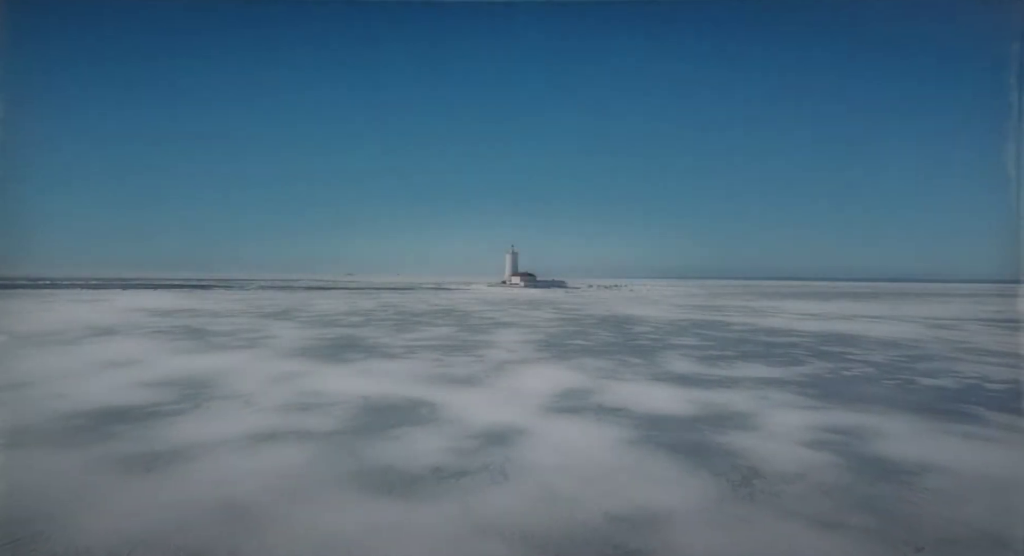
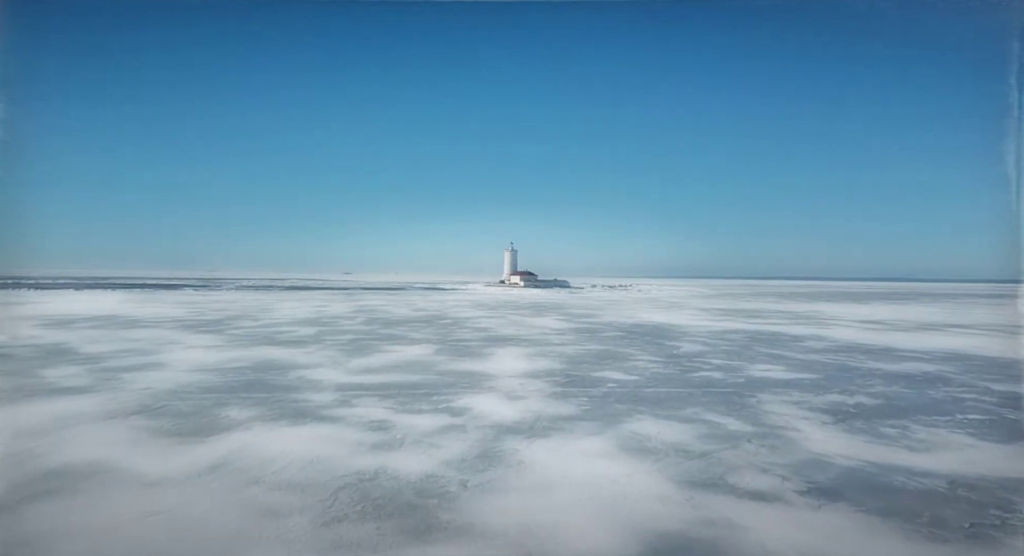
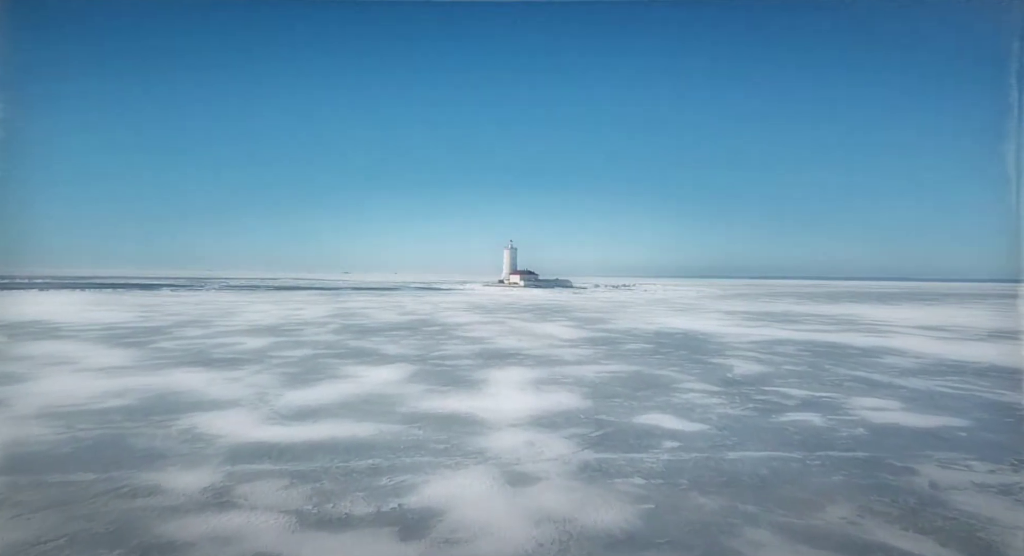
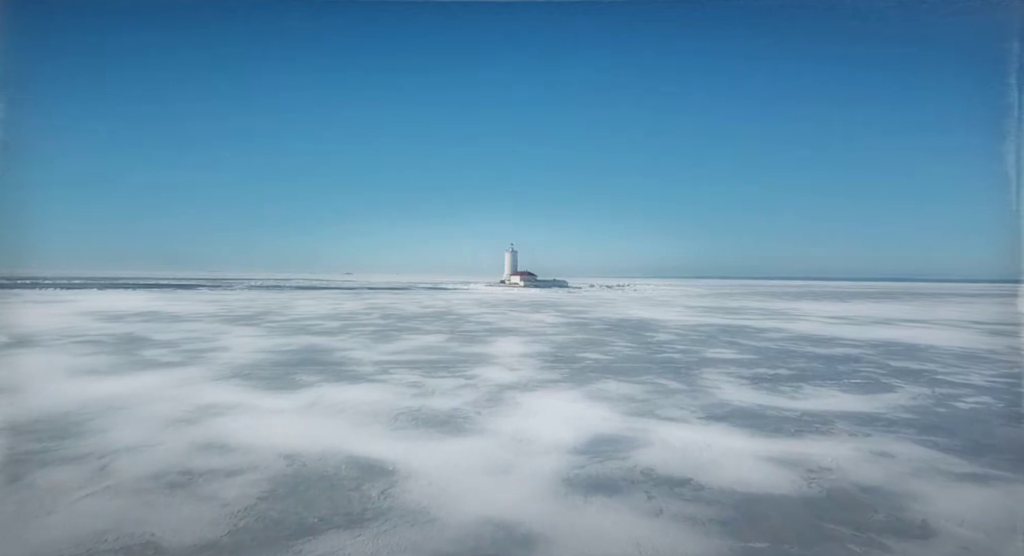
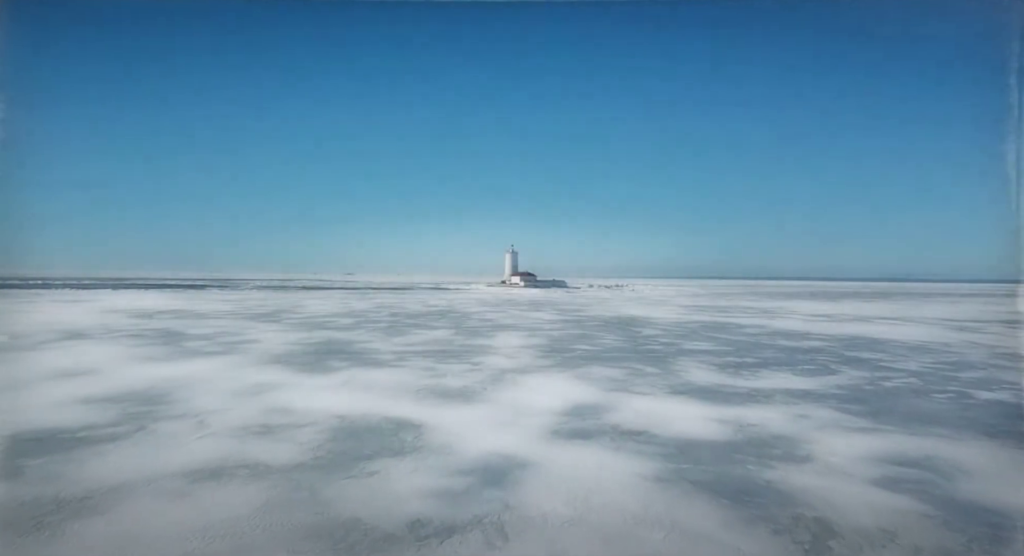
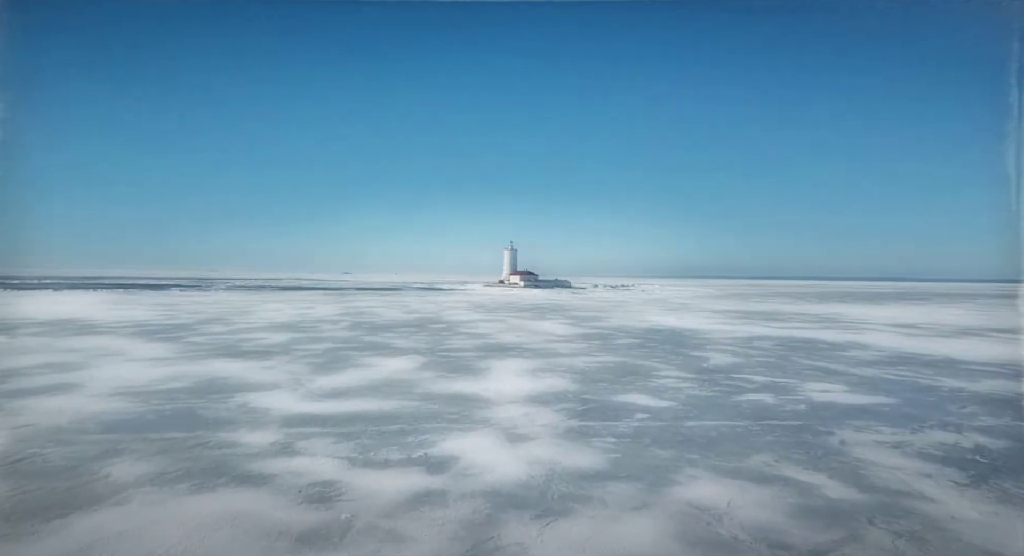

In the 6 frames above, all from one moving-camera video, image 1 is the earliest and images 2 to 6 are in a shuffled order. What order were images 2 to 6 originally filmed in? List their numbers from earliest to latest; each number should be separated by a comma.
5, 4, 2, 6, 3
